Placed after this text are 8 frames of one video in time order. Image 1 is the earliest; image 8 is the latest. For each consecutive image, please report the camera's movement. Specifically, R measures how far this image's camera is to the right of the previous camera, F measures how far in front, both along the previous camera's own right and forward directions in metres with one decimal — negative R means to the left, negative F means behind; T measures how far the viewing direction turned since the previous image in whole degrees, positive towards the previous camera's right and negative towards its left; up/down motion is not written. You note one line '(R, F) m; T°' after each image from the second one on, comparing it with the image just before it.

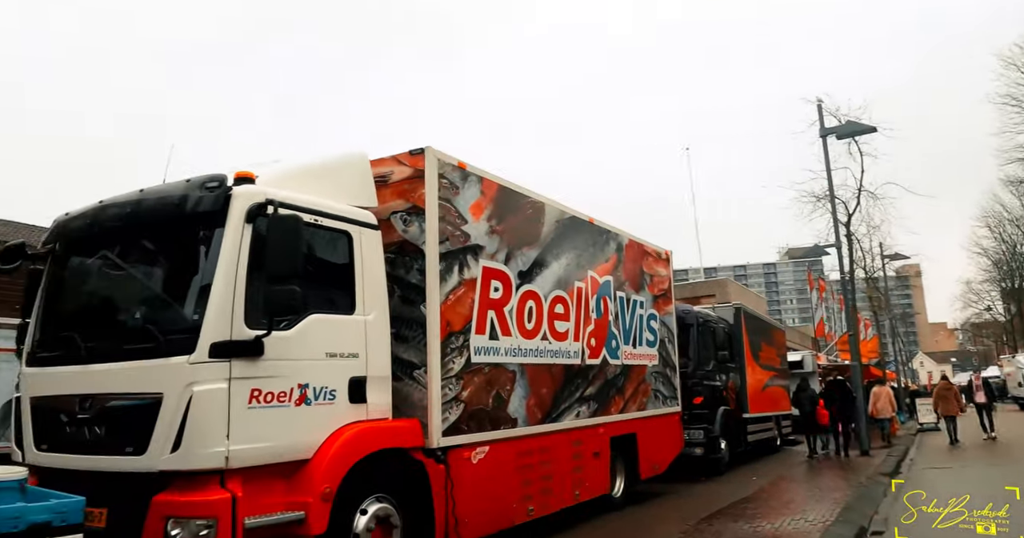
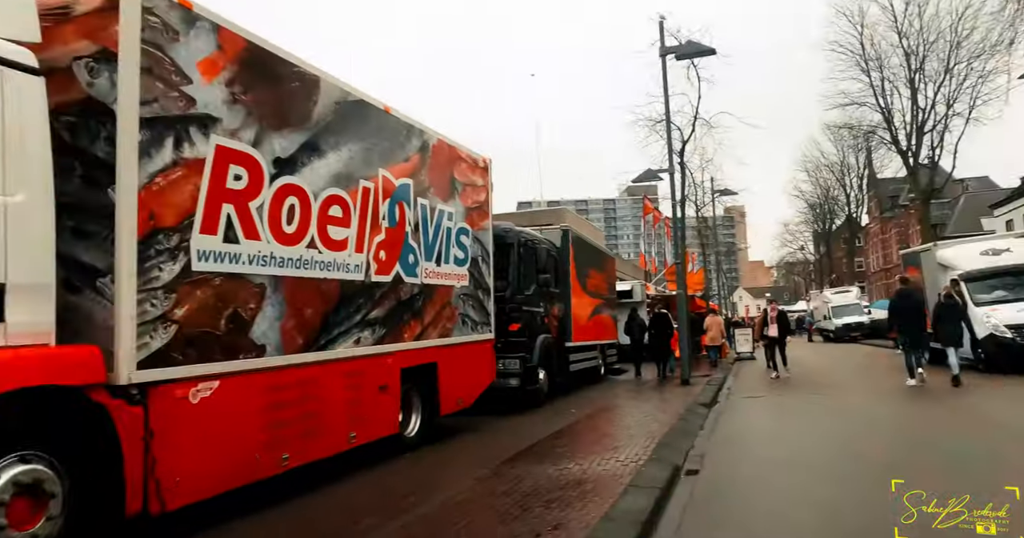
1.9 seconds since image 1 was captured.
(+0.5, +1.4) m; -17°
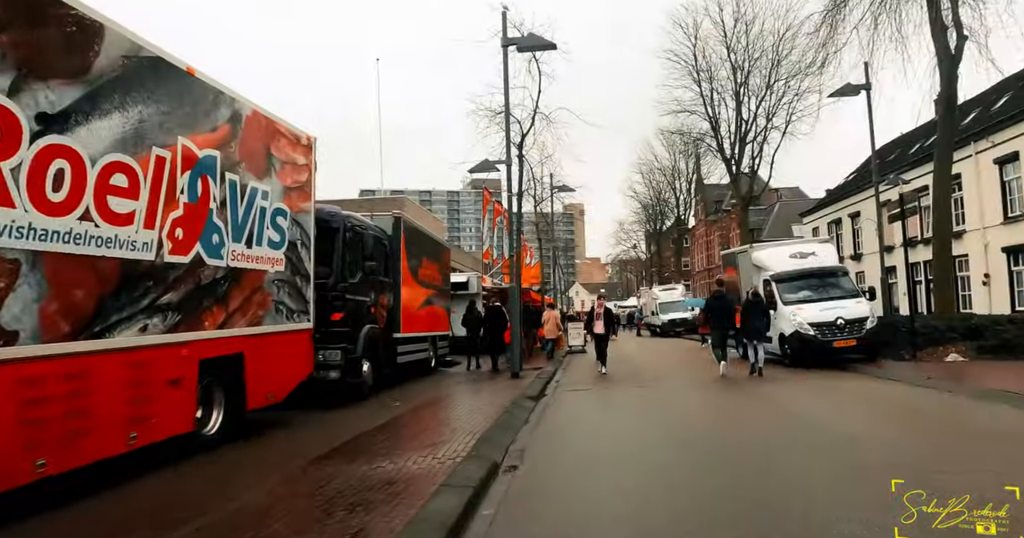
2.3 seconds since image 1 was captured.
(+0.4, +0.3) m; +12°
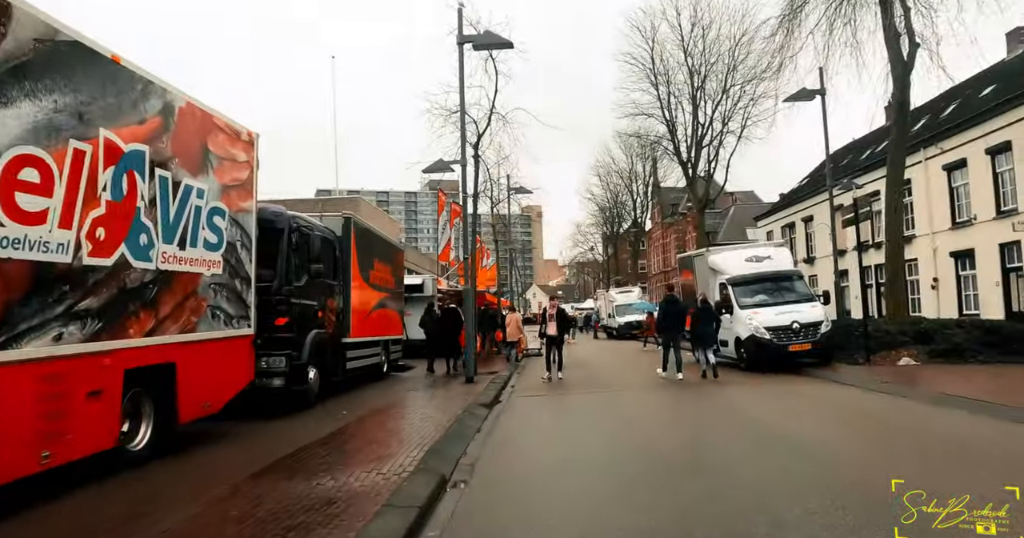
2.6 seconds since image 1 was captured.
(+0.1, +0.3) m; +3°
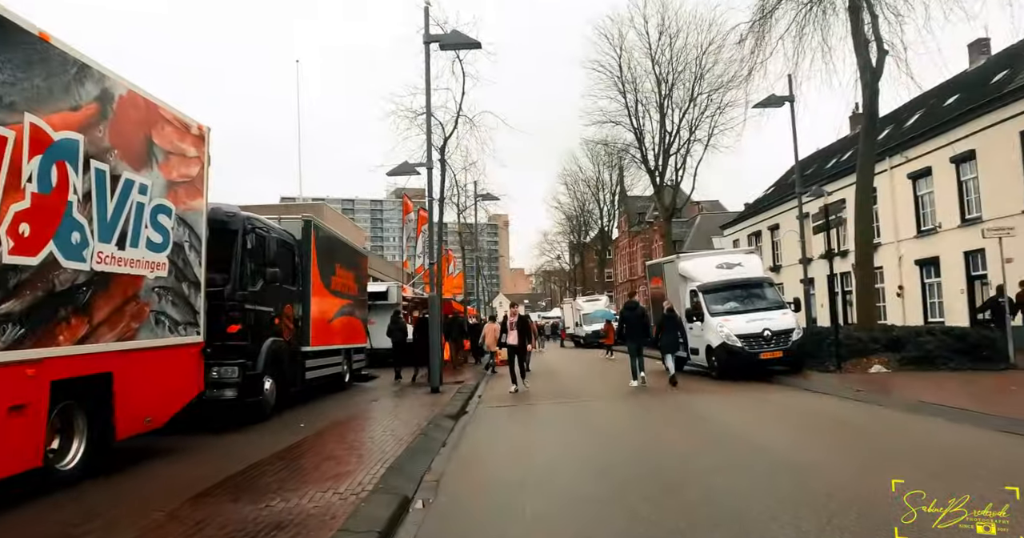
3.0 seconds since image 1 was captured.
(0.0, +0.4) m; +3°
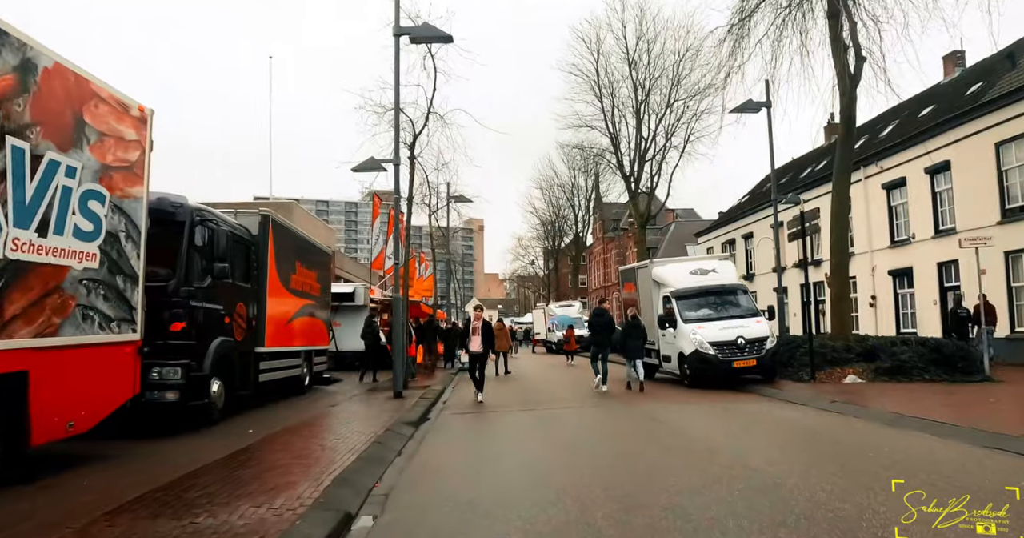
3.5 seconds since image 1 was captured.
(+0.1, +0.5) m; +2°
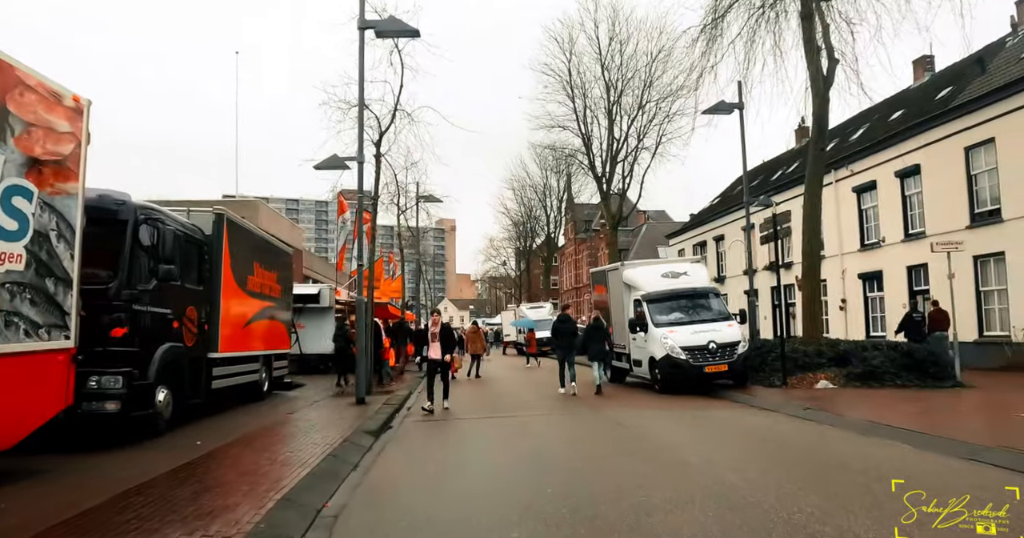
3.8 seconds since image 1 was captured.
(+0.1, +0.4) m; +2°
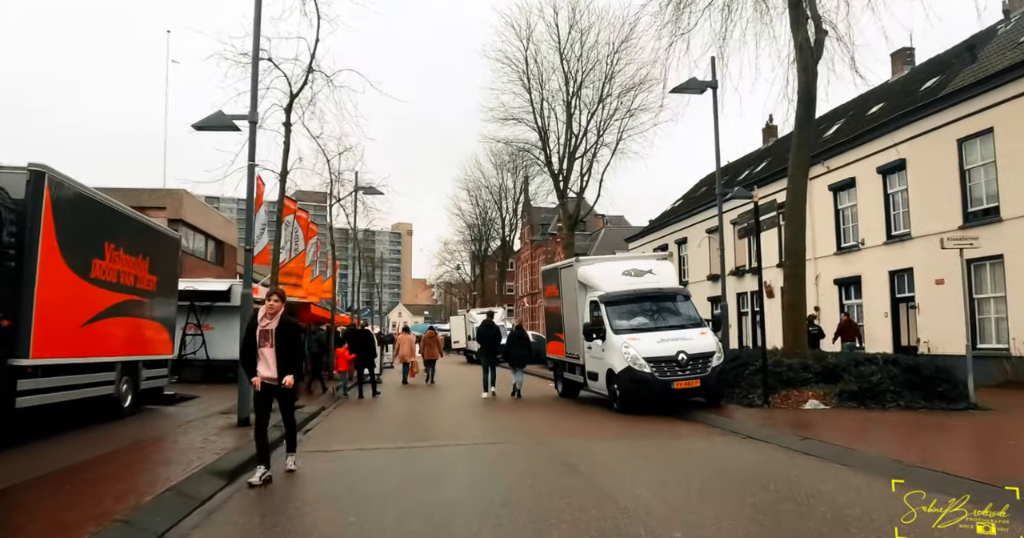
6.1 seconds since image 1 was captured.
(+0.4, +2.3) m; +4°
